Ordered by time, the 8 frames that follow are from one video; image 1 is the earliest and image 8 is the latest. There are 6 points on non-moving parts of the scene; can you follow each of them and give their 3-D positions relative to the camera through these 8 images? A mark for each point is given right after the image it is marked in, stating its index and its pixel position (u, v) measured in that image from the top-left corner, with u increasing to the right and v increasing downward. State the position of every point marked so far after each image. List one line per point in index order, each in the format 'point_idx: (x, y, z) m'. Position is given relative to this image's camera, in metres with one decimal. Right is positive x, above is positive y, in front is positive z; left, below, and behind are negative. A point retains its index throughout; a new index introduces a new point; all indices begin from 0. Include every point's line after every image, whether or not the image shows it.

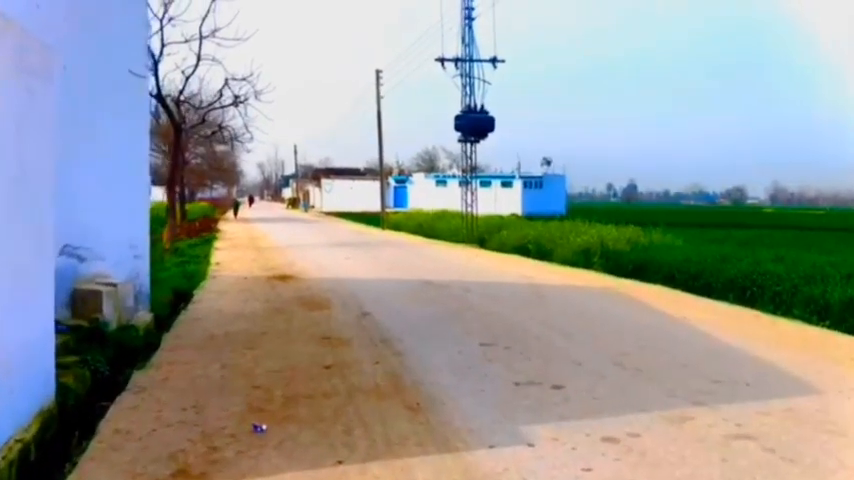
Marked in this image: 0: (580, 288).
0: (+3.1, -1.1, +15.2) m
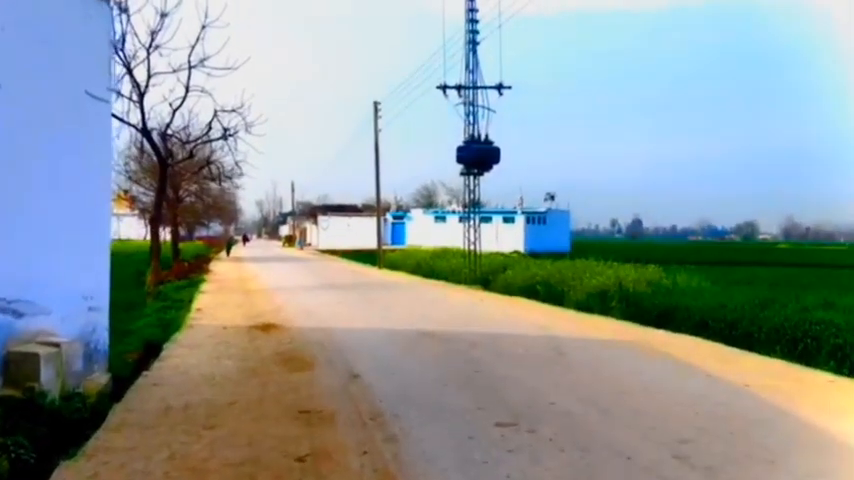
0: (+3.1, -1.9, +13.3) m
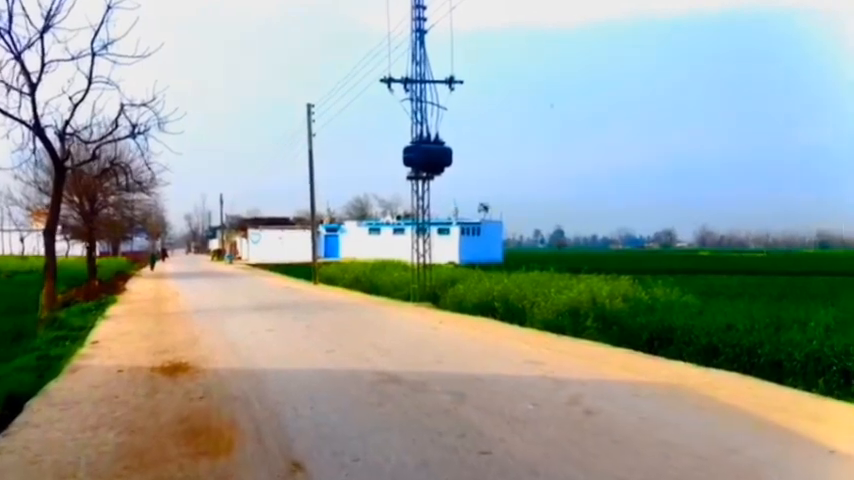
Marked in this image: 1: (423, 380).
0: (+2.6, -2.0, +10.0) m
1: (-0.1, -1.9, +10.6) m
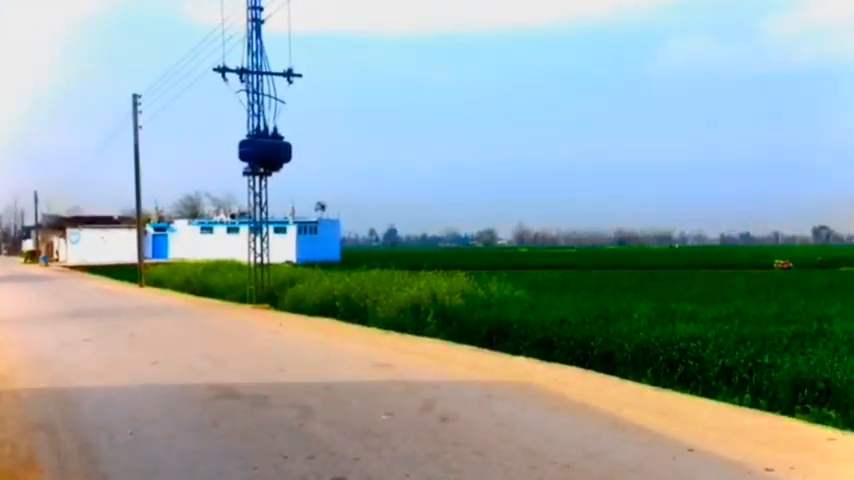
0: (+0.7, -1.9, +9.6) m
1: (-2.1, -1.9, +9.6) m
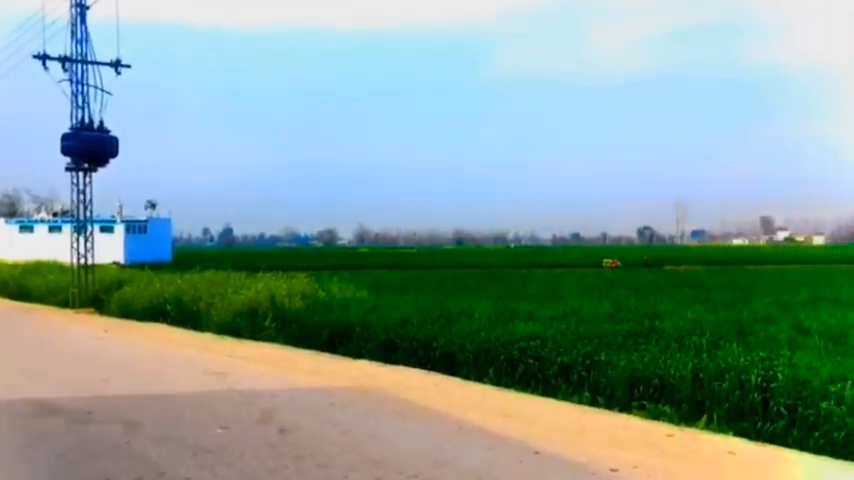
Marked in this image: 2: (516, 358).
0: (-1.2, -2.0, +9.2) m
1: (-3.9, -1.9, +8.6) m
2: (+1.2, -1.6, +10.5) m
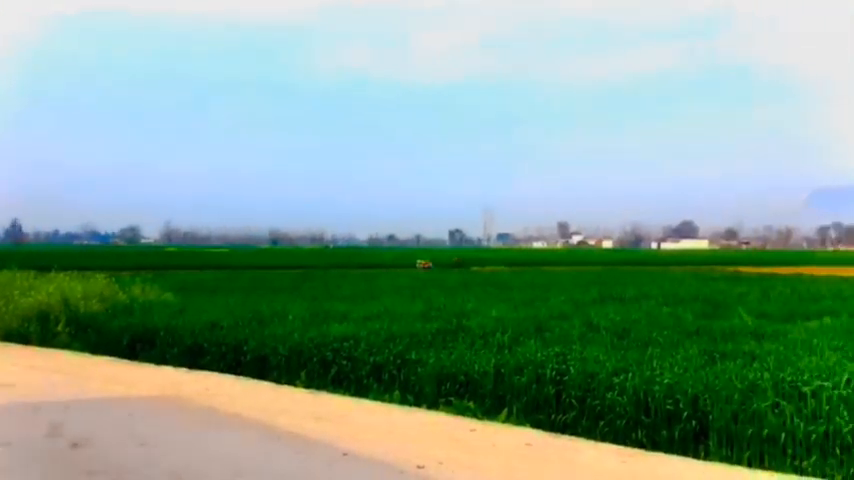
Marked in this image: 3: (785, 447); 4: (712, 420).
0: (-3.4, -1.9, +8.6) m
1: (-5.9, -1.9, +7.5) m
2: (-1.4, -1.6, +10.5) m
3: (+3.1, -1.8, +6.6) m
4: (+2.6, -1.6, +7.0) m
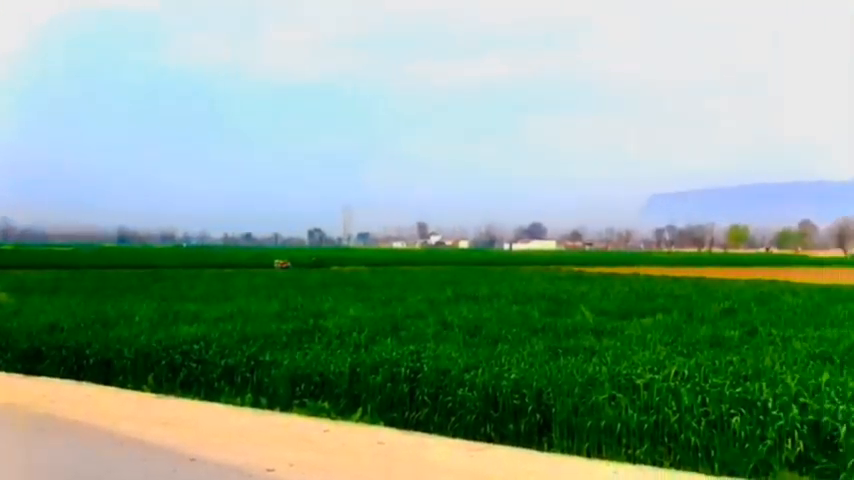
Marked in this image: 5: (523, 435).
0: (-5.0, -1.9, +7.9) m
1: (-7.2, -1.8, +6.3) m
2: (-3.3, -1.6, +10.1) m
3: (+1.8, -1.8, +7.0) m
4: (+1.2, -1.7, +7.3) m
5: (+0.9, -1.9, +7.5) m
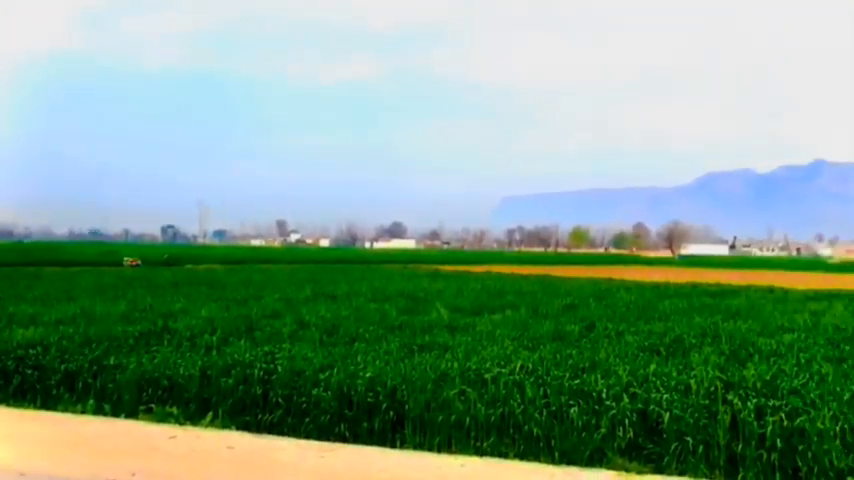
0: (-6.4, -1.9, +6.9) m
1: (-8.3, -1.8, +5.0) m
2: (-5.1, -1.6, +9.4) m
3: (+0.4, -1.8, +7.2) m
4: (-0.2, -1.7, +7.5) m
5: (-0.5, -1.9, +7.6) m
